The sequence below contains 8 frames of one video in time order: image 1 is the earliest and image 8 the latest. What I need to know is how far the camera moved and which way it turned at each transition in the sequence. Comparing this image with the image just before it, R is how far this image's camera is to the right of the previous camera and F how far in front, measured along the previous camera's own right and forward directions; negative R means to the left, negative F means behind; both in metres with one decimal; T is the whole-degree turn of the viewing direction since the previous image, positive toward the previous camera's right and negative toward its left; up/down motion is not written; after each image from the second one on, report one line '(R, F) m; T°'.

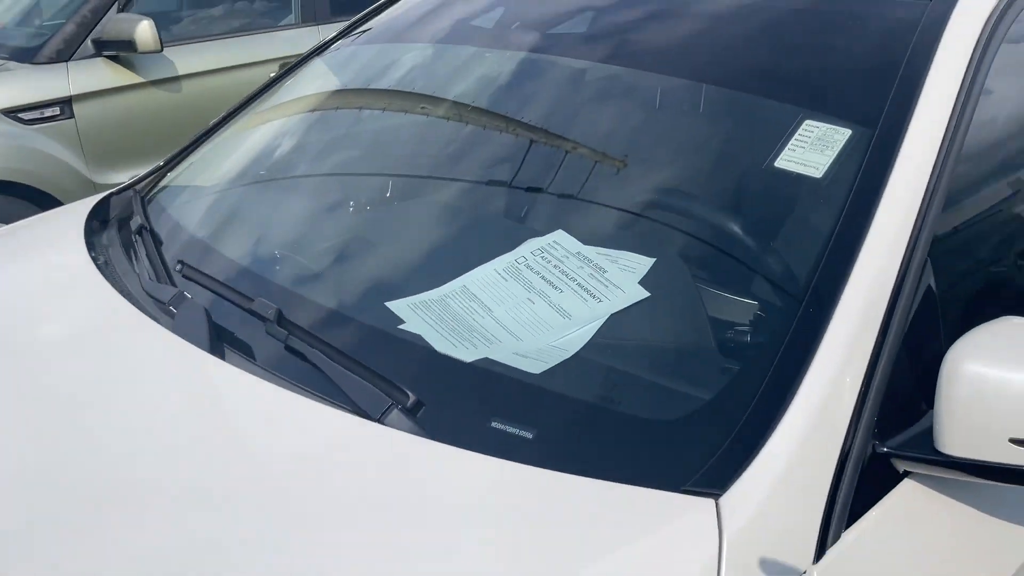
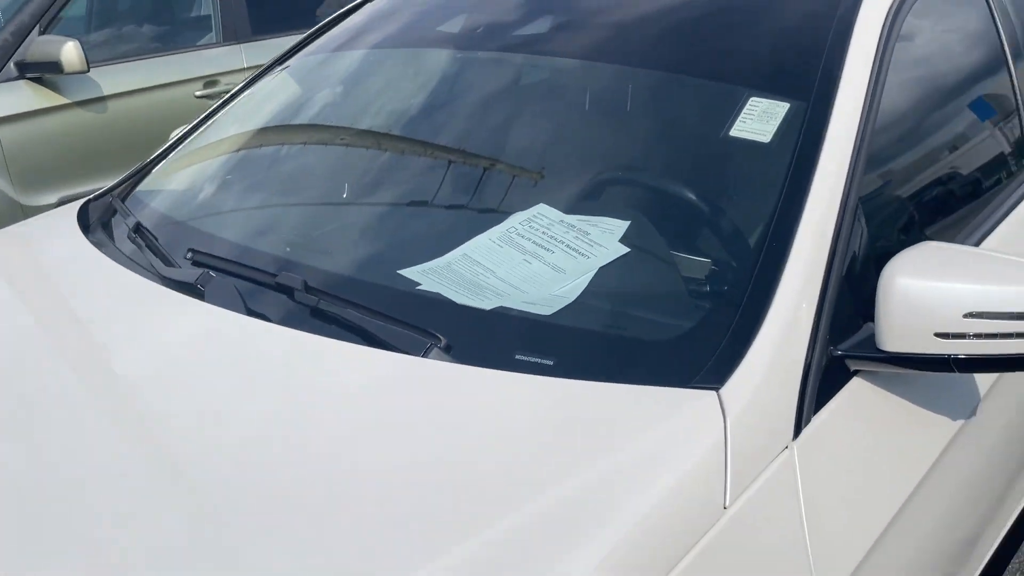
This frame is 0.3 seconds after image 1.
(-0.2, -0.2) m; +6°
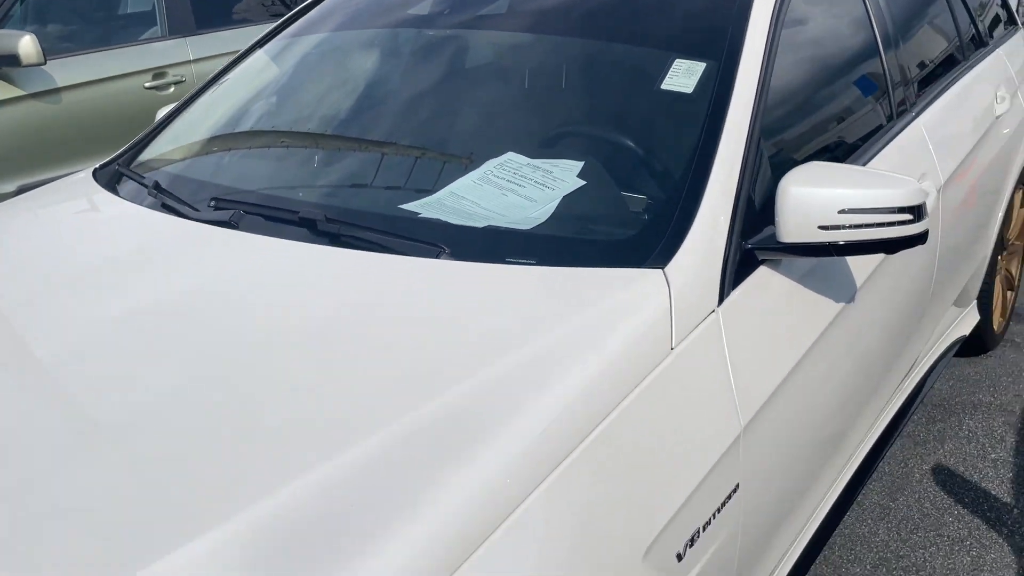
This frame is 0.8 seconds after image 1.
(-0.1, -0.4) m; +5°
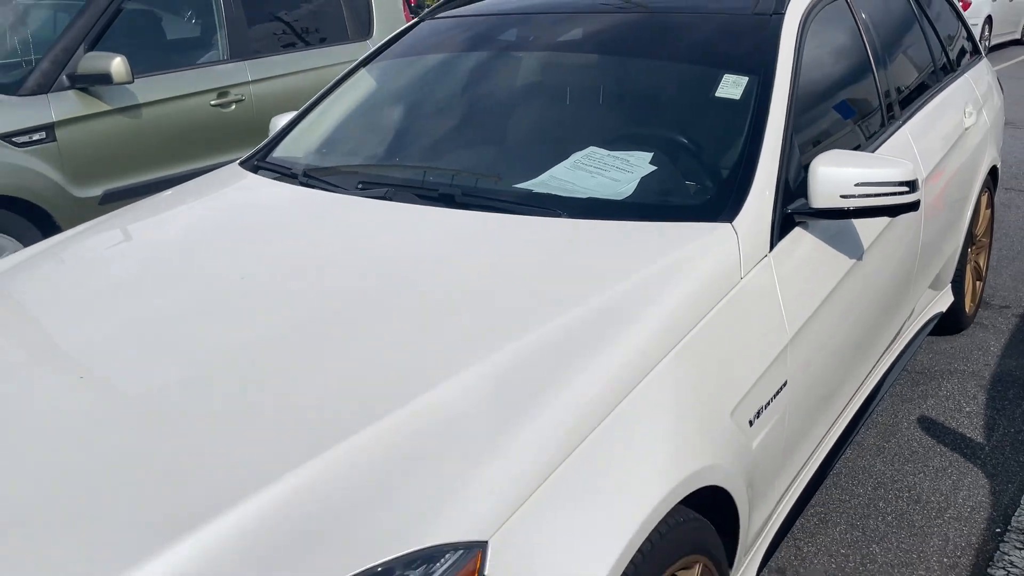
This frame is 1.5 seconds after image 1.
(-0.3, -0.5) m; +2°
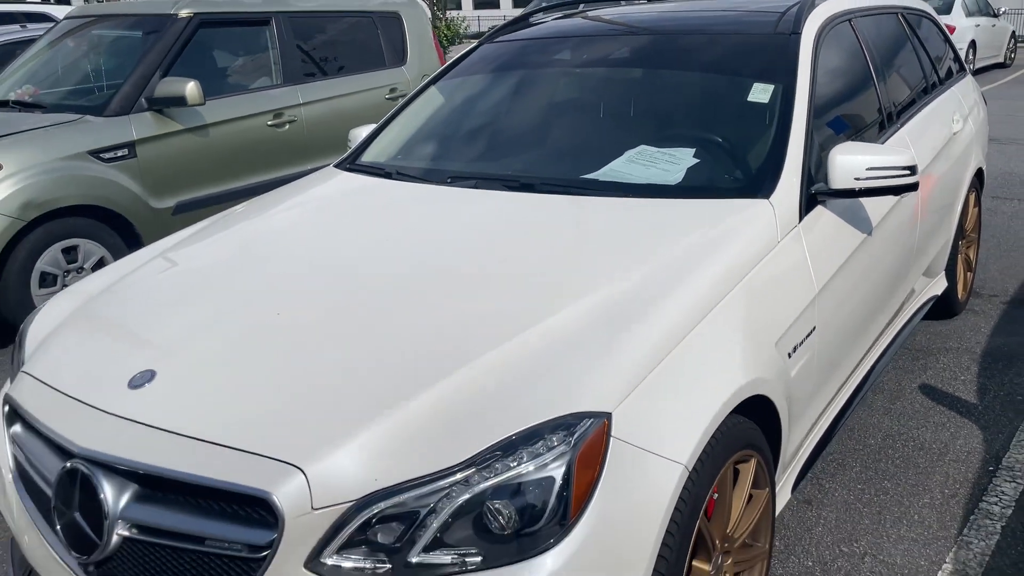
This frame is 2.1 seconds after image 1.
(-0.2, -0.5) m; 0°
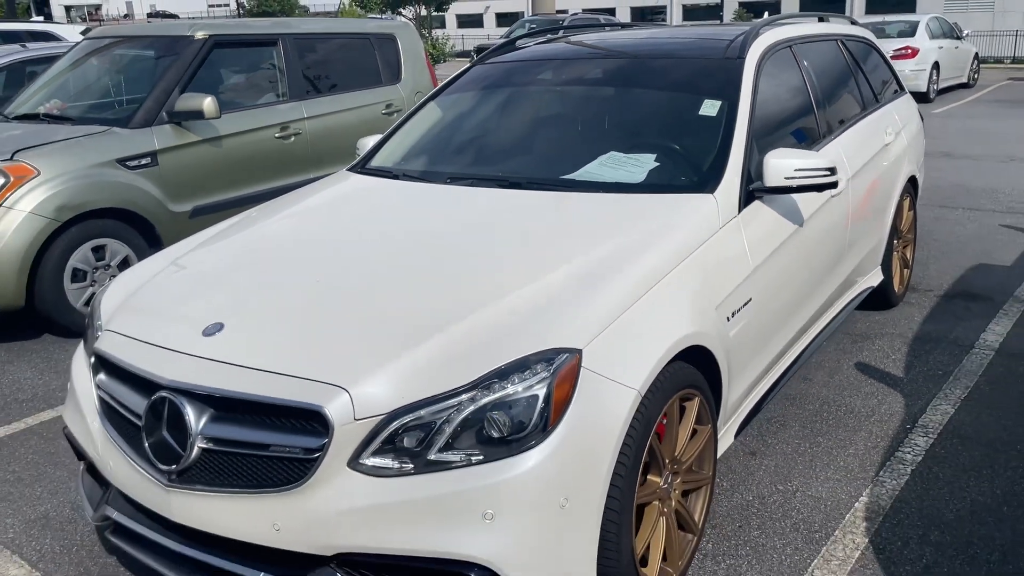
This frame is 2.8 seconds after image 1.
(0.0, -0.5) m; +1°
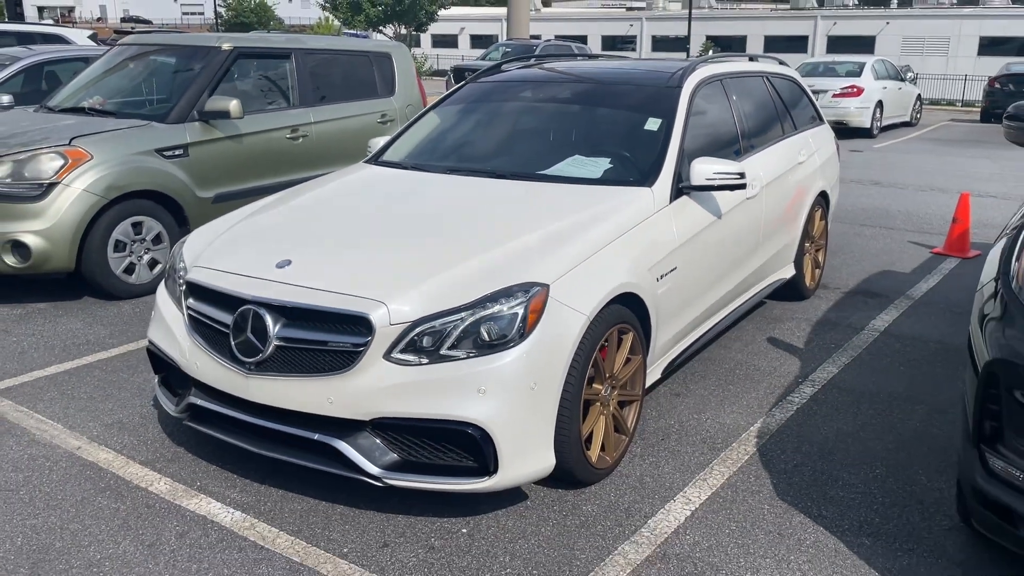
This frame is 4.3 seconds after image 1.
(-0.1, -1.0) m; +2°
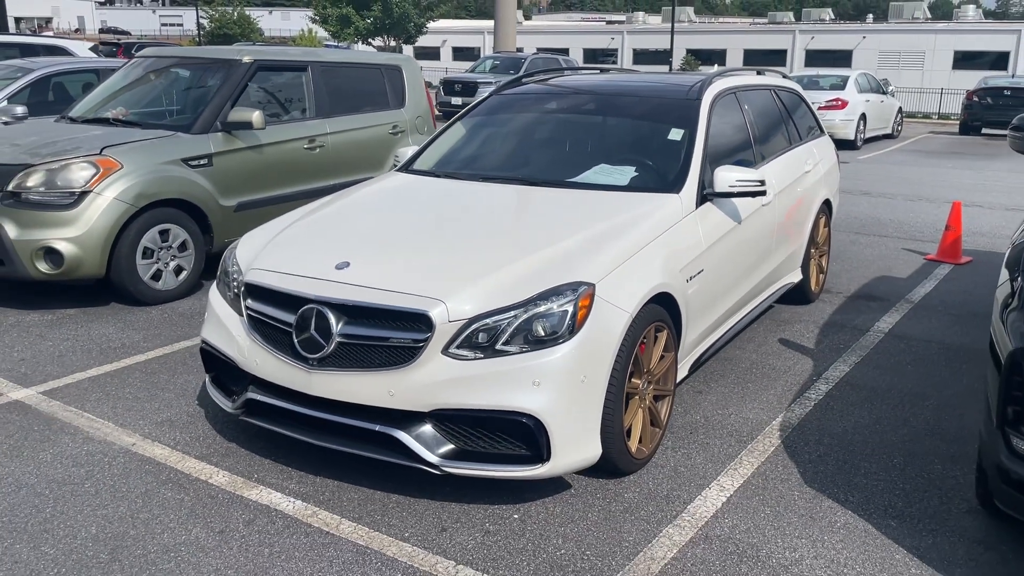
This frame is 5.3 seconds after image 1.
(-0.3, -0.2) m; +1°
